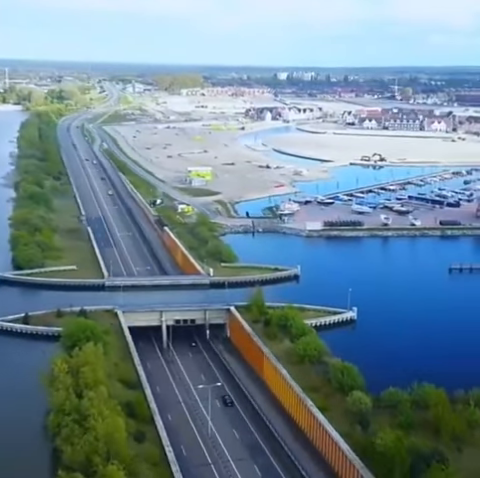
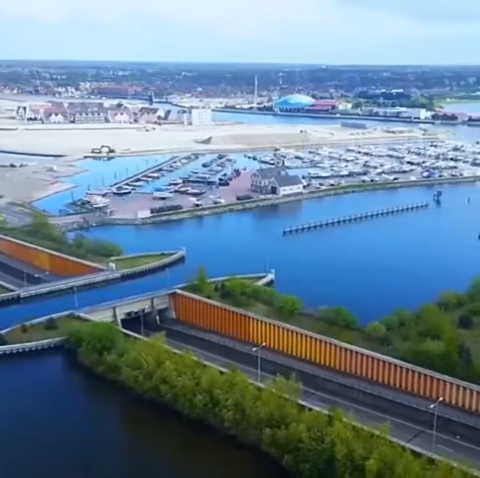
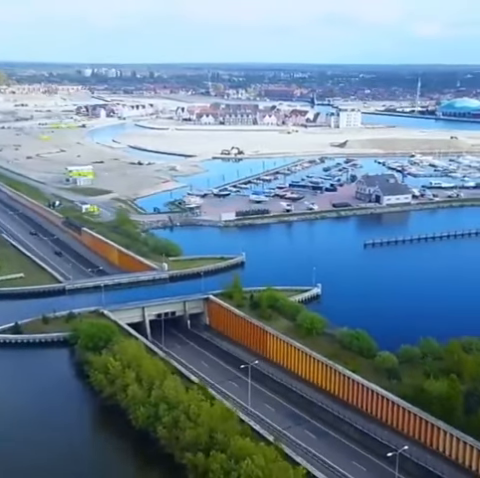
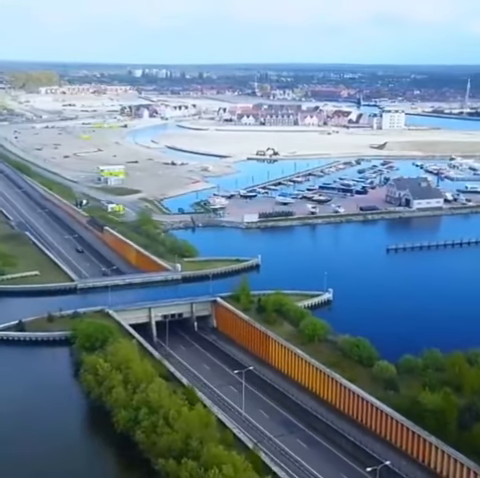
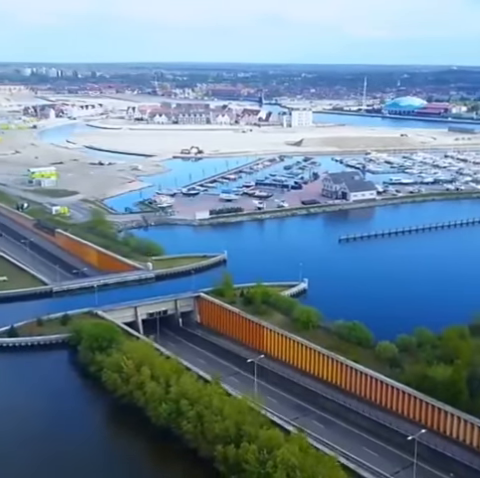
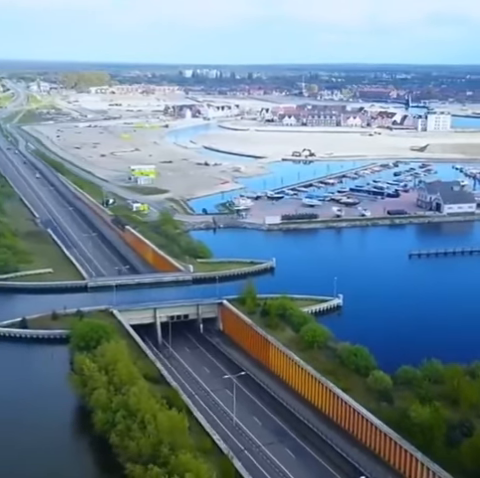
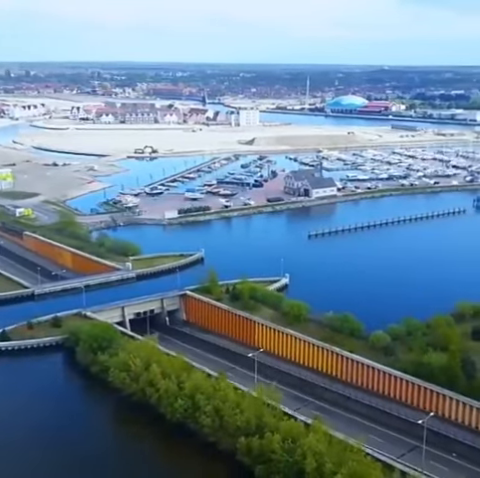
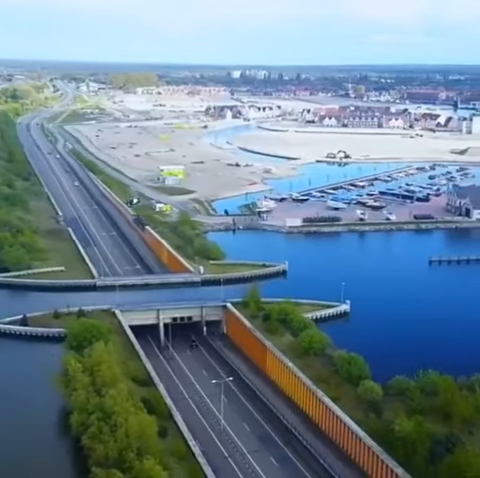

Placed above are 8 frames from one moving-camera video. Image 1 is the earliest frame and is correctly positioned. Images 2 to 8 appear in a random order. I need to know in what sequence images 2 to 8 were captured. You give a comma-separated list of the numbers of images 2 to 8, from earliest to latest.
8, 6, 4, 3, 5, 7, 2
